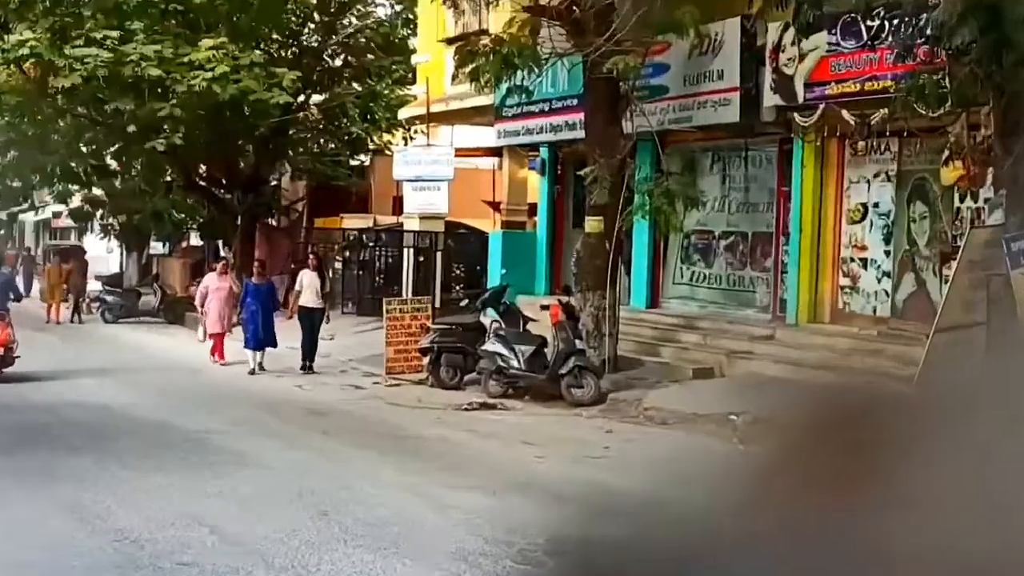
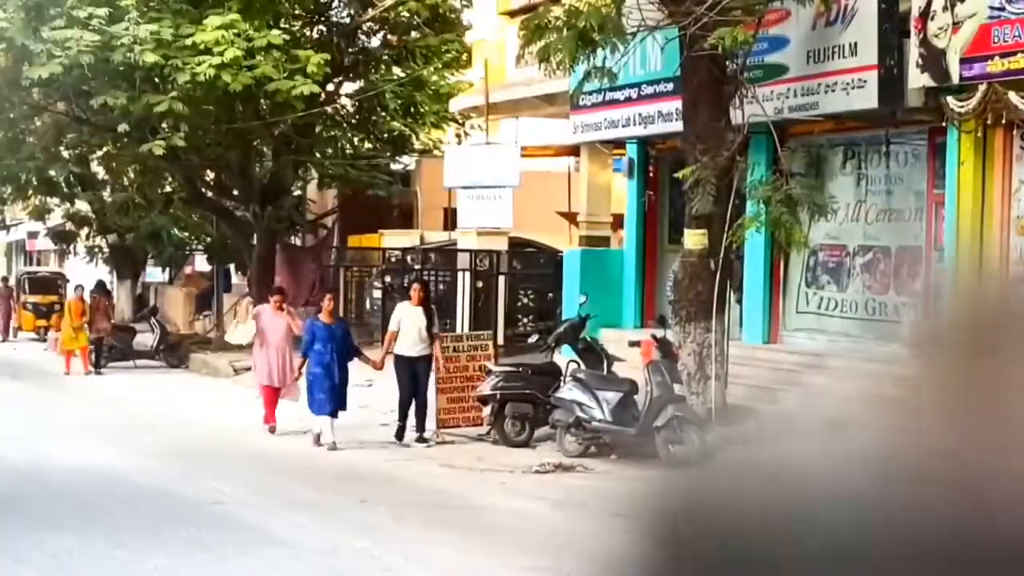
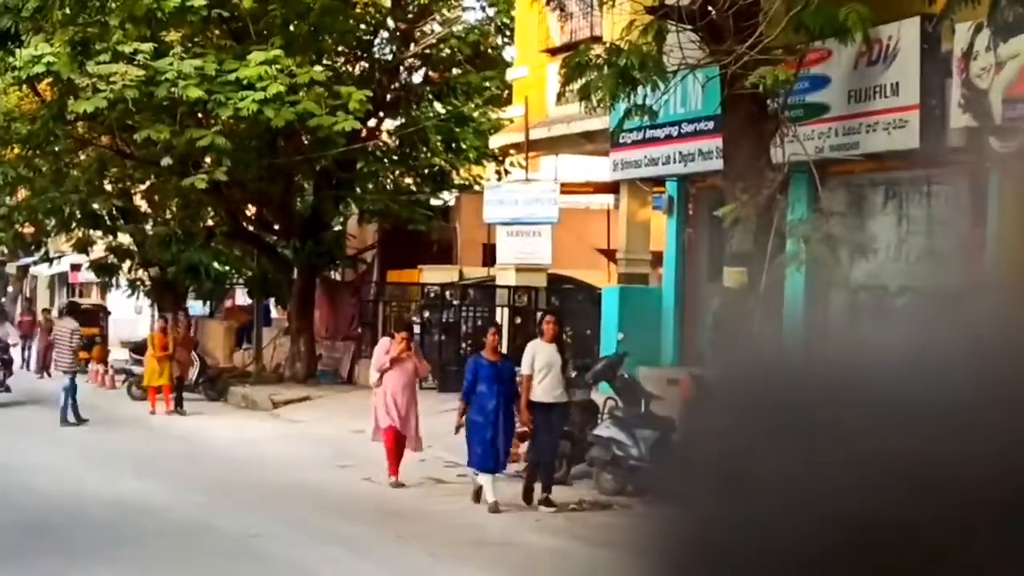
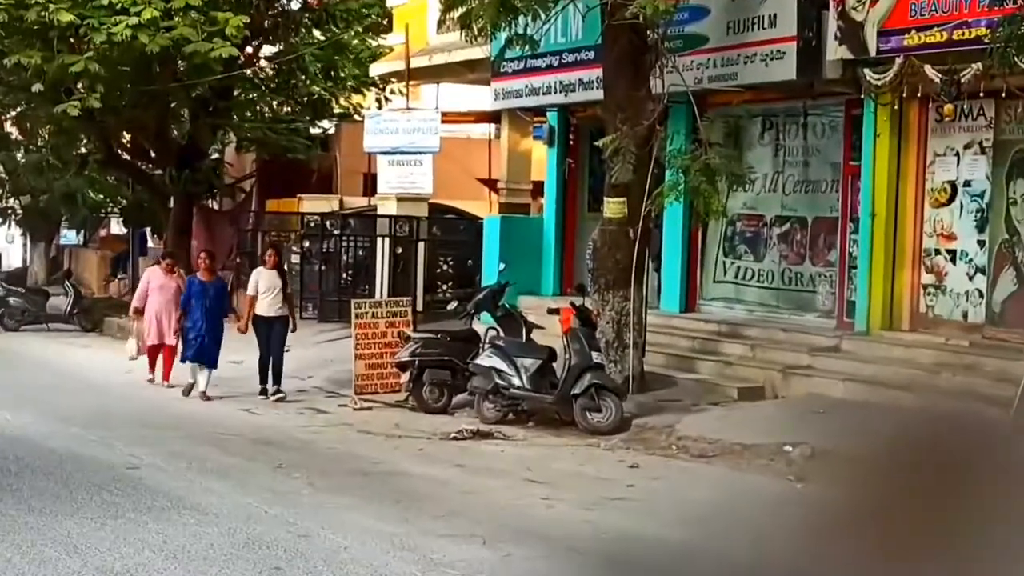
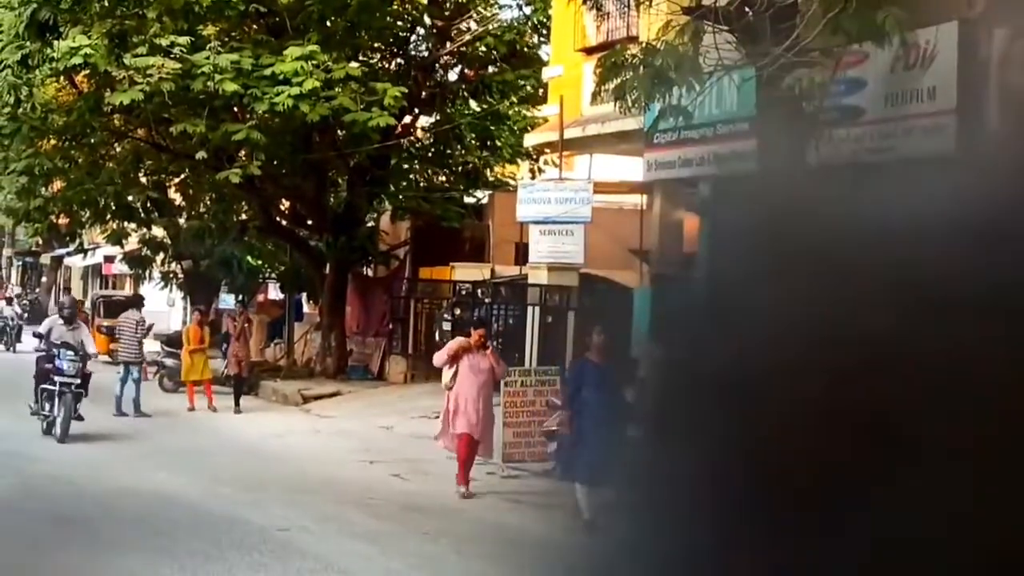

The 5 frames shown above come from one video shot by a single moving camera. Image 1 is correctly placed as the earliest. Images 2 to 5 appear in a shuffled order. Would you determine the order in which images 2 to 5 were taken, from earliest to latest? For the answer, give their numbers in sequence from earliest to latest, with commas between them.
4, 2, 3, 5
